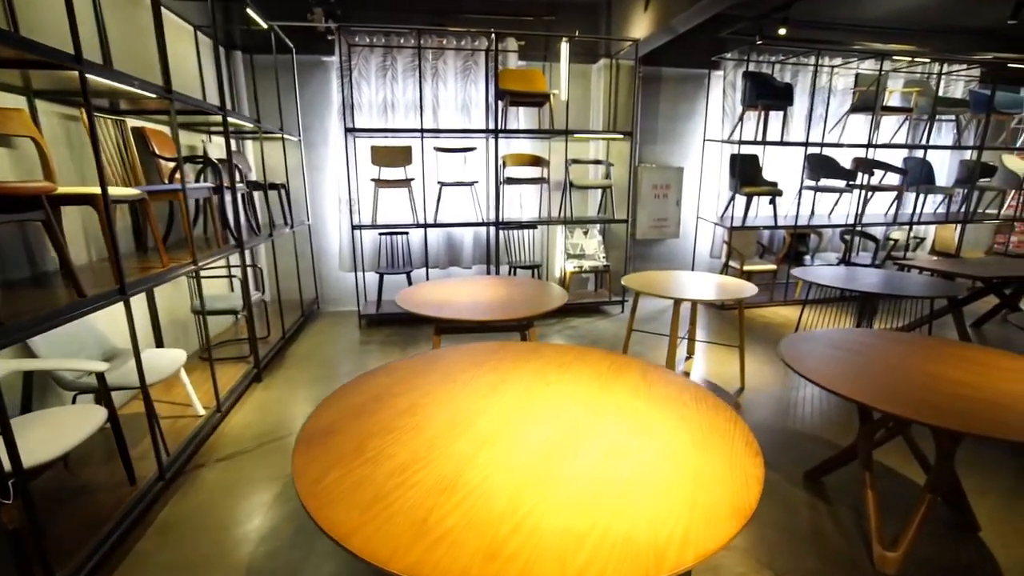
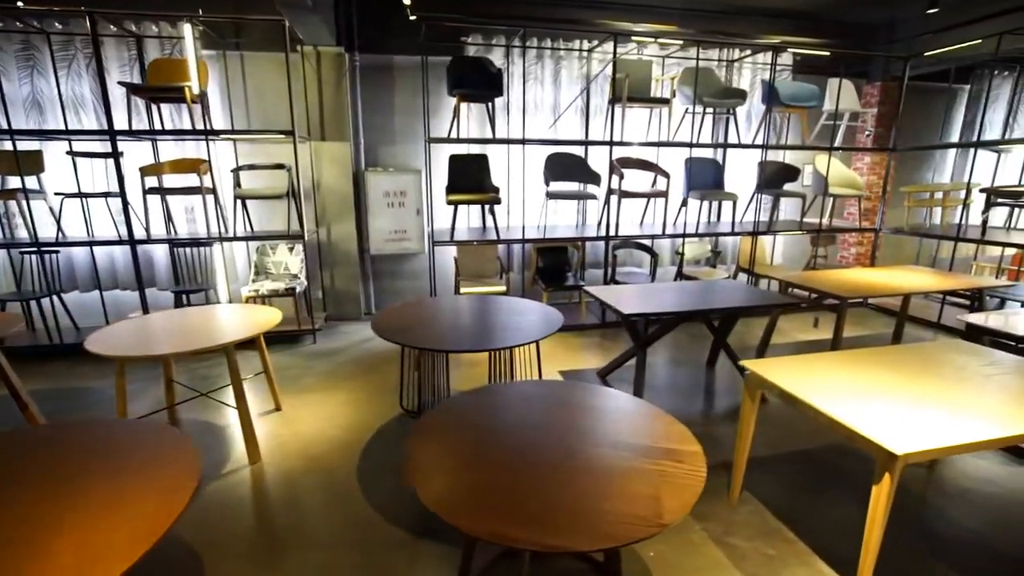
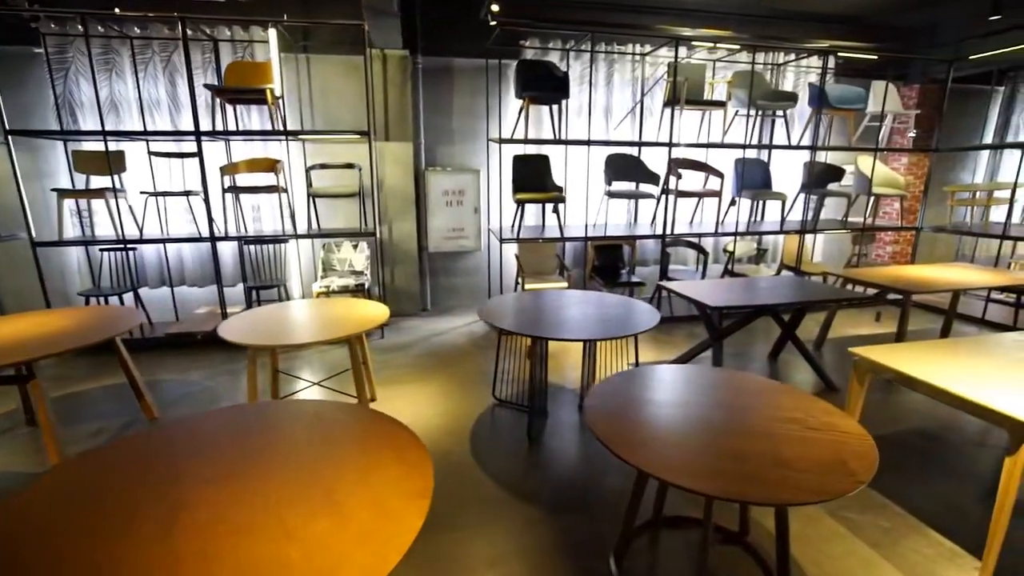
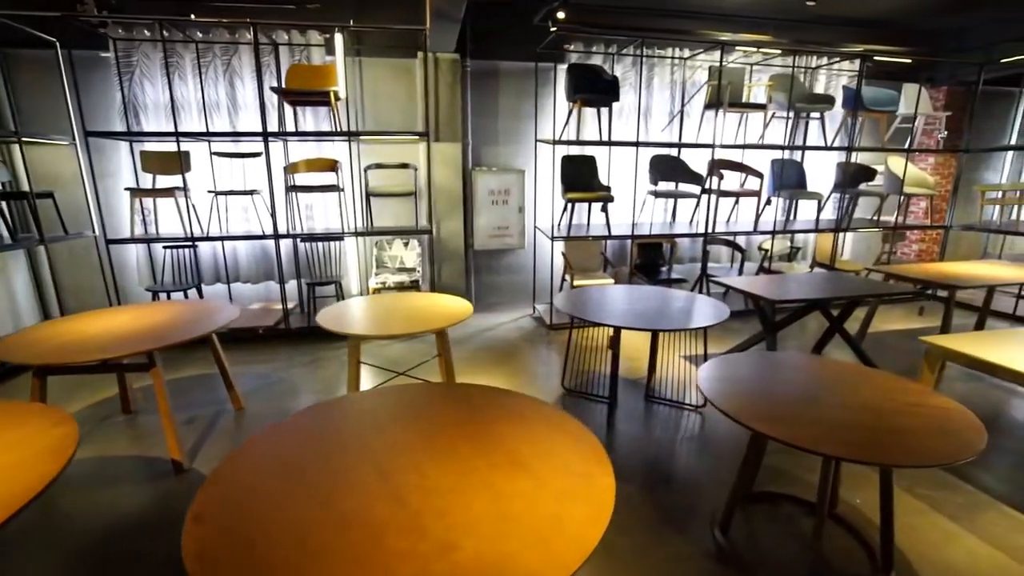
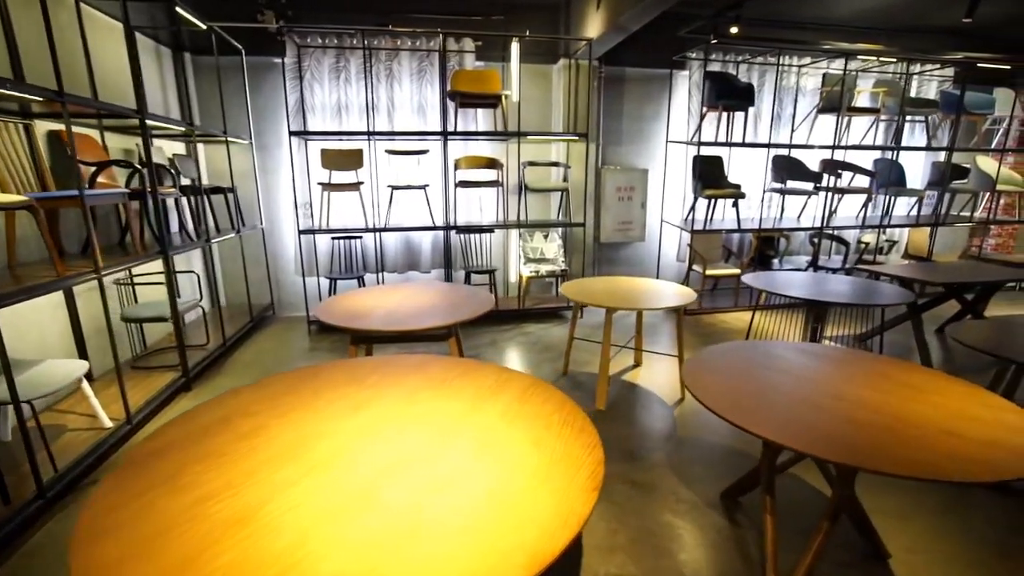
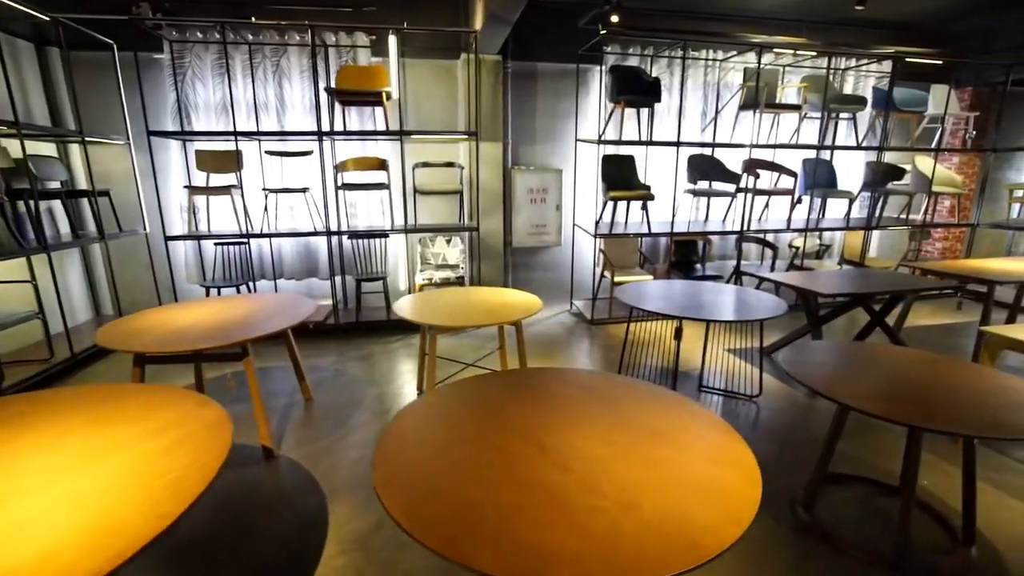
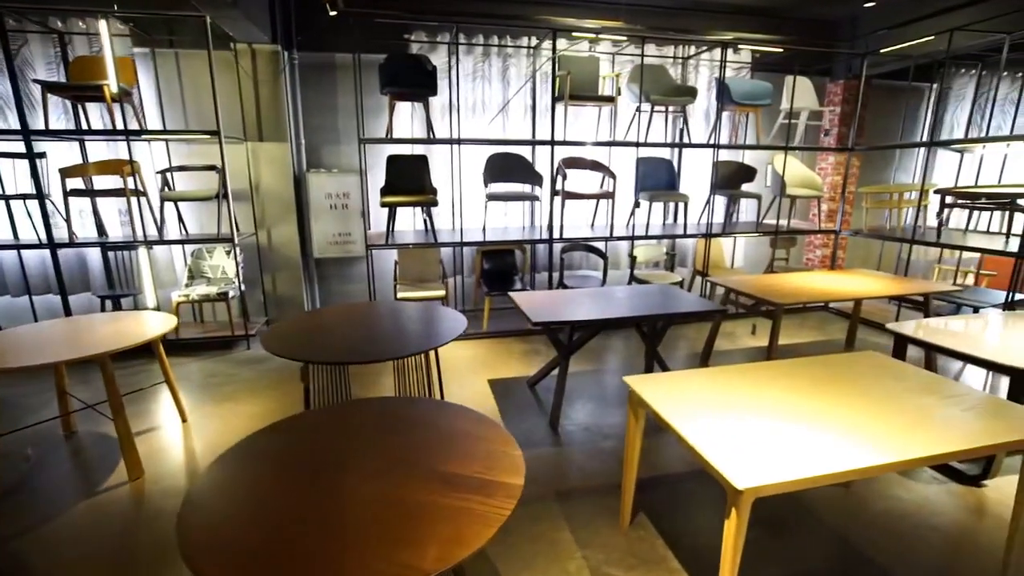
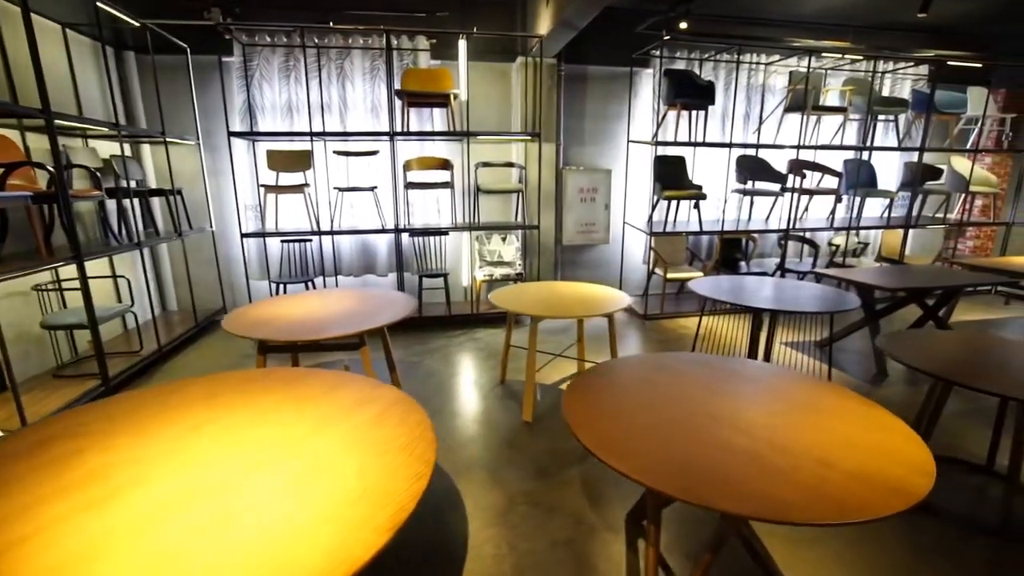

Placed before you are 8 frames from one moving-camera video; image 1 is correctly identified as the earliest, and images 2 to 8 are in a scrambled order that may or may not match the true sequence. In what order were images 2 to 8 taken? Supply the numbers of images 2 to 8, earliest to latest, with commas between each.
5, 8, 6, 4, 3, 2, 7
